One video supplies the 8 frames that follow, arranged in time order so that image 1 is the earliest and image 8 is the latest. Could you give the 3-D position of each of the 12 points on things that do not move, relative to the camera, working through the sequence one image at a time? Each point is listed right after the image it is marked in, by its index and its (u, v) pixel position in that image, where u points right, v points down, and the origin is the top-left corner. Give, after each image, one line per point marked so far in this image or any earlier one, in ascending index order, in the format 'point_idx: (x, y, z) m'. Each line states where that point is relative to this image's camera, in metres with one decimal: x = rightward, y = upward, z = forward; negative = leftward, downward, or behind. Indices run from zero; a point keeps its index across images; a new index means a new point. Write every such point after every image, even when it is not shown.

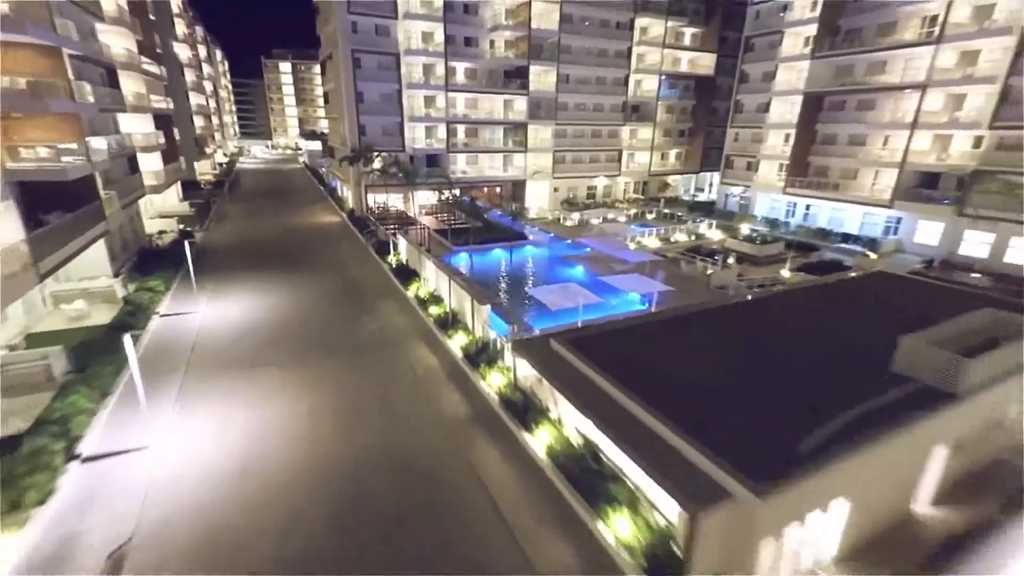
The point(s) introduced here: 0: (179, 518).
0: (-6.9, -4.6, +9.6) m
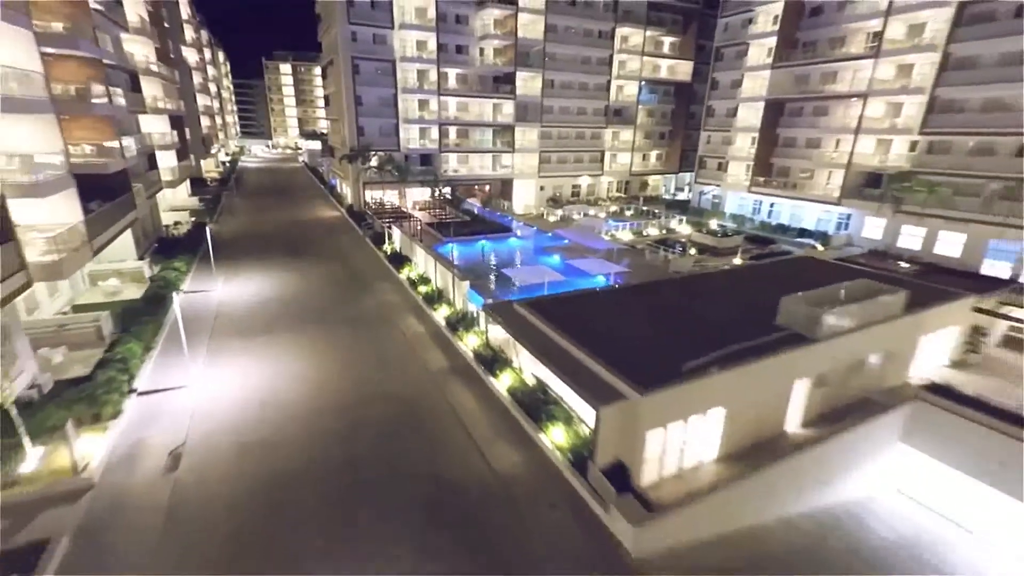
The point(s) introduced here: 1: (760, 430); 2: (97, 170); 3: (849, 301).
0: (-7.9, -3.7, +12.5) m
1: (+6.4, -3.6, +11.9) m
2: (-16.7, +4.7, +18.7) m
3: (+10.0, -0.4, +13.6) m
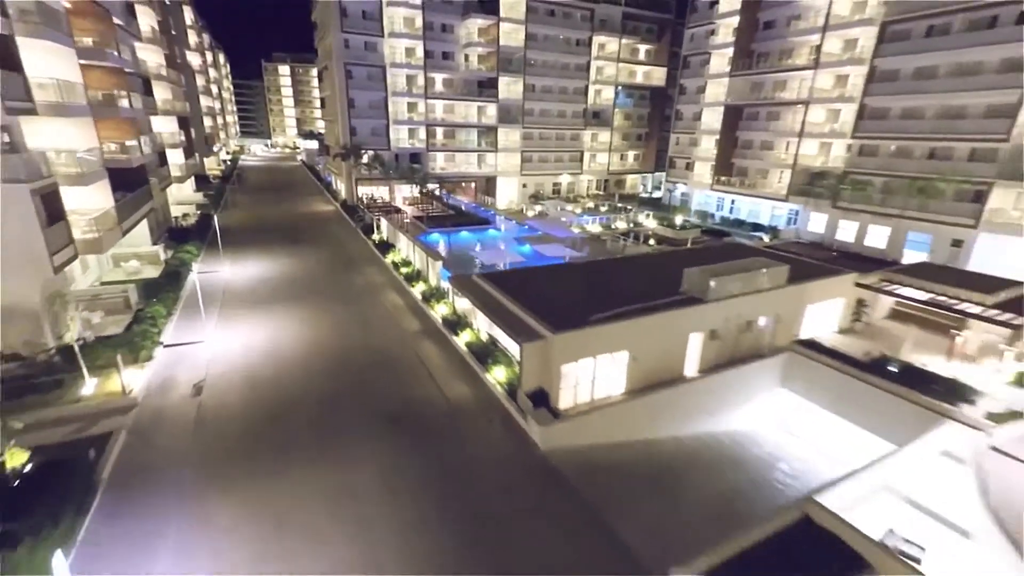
0: (-9.4, -2.7, +15.7) m
1: (+4.9, -2.7, +15.2) m
2: (-18.3, +5.7, +21.8) m
3: (+8.4, +0.5, +16.9) m
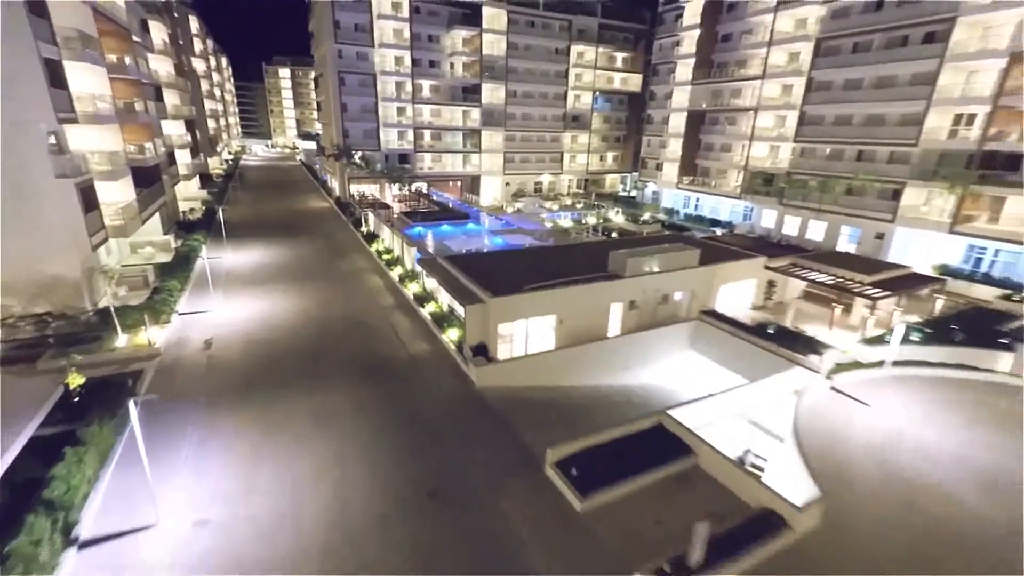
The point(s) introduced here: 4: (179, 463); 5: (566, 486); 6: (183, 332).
0: (-11.4, -1.8, +19.1) m
1: (+2.9, -1.8, +18.6) m
2: (-20.2, +6.7, +25.3) m
3: (+6.5, +1.4, +20.3) m
4: (-8.3, -4.2, +11.6) m
5: (+1.3, -4.7, +11.3) m
6: (-13.3, -1.8, +18.8) m
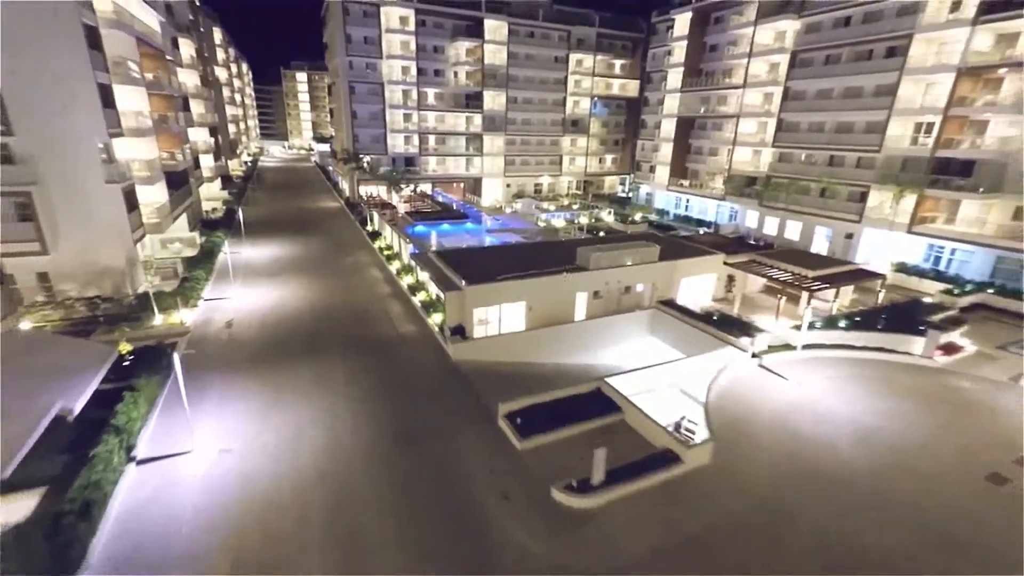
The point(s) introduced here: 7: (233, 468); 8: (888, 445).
0: (-12.4, -1.2, +22.2) m
1: (+1.9, -1.4, +21.3) m
2: (-20.9, +7.3, +28.6) m
3: (+5.5, +1.8, +22.9) m
4: (-9.5, -3.8, +14.6) m
5: (0.0, -4.2, +14.0) m
6: (-14.3, -1.2, +22.0) m
7: (-7.3, -4.7, +12.3) m
8: (+11.6, -4.9, +14.5) m
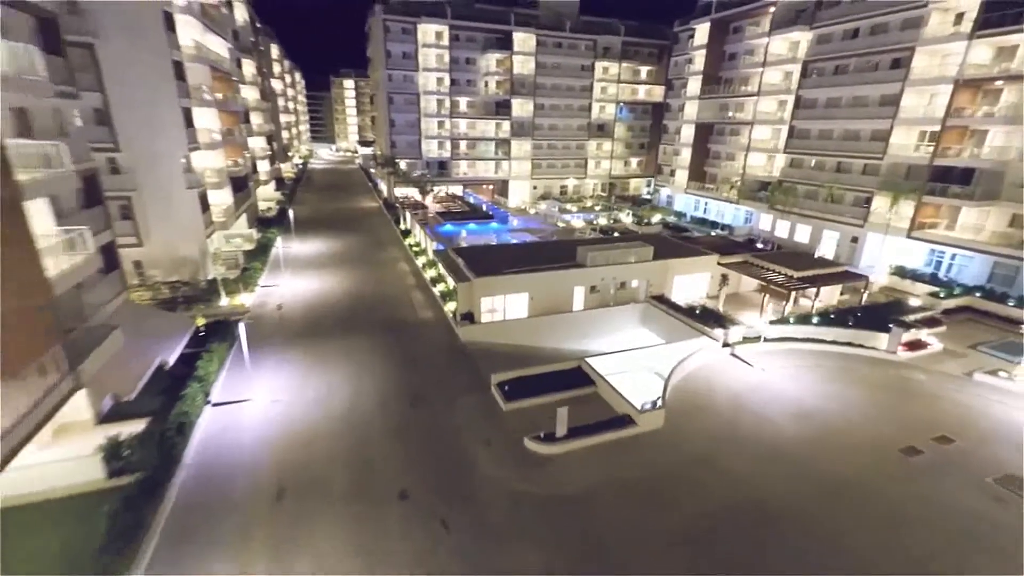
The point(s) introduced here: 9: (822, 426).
0: (-12.0, -0.6, +26.3) m
1: (+2.1, -1.1, +24.2) m
2: (-19.8, +8.1, +33.4) m
3: (+5.9, +2.0, +25.5) m
4: (-9.9, -3.2, +18.5) m
5: (-0.4, -3.9, +17.2) m
6: (-14.0, -0.6, +26.2) m
7: (-7.9, -4.3, +16.0) m
8: (+11.2, -4.8, +16.7) m
9: (+11.0, -4.9, +16.5) m
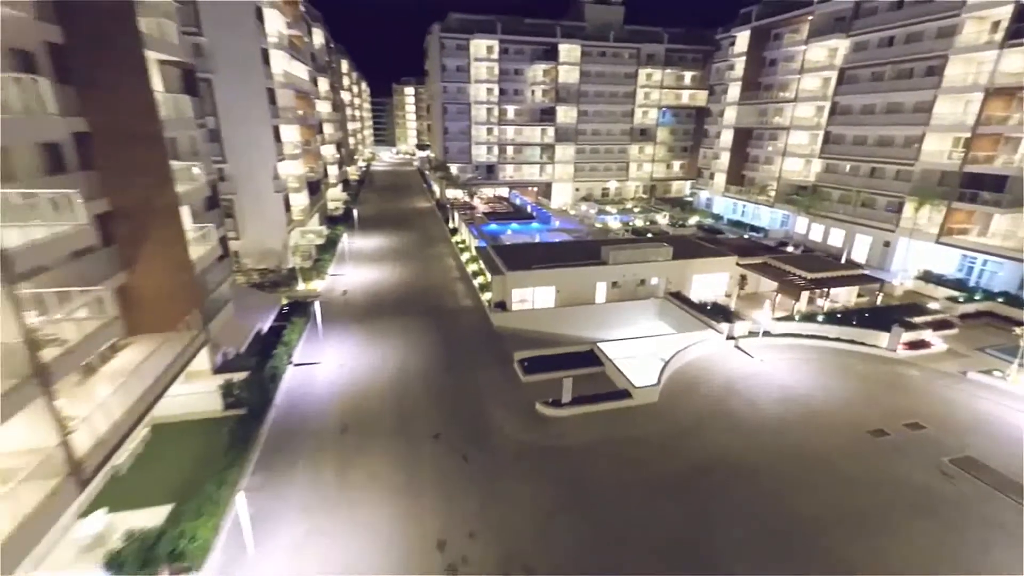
0: (-10.1, +0.1, +30.9) m
1: (+3.8, -0.8, +27.3) m
2: (-16.8, +9.0, +38.7) m
3: (+7.8, +2.2, +28.1) m
4: (-8.8, -2.6, +22.9) m
5: (+0.4, -3.5, +20.5) m
6: (-12.0, +0.2, +31.0) m
7: (-7.1, -3.7, +20.2) m
8: (+11.8, -4.8, +18.8) m
9: (+11.6, -4.8, +18.6) m
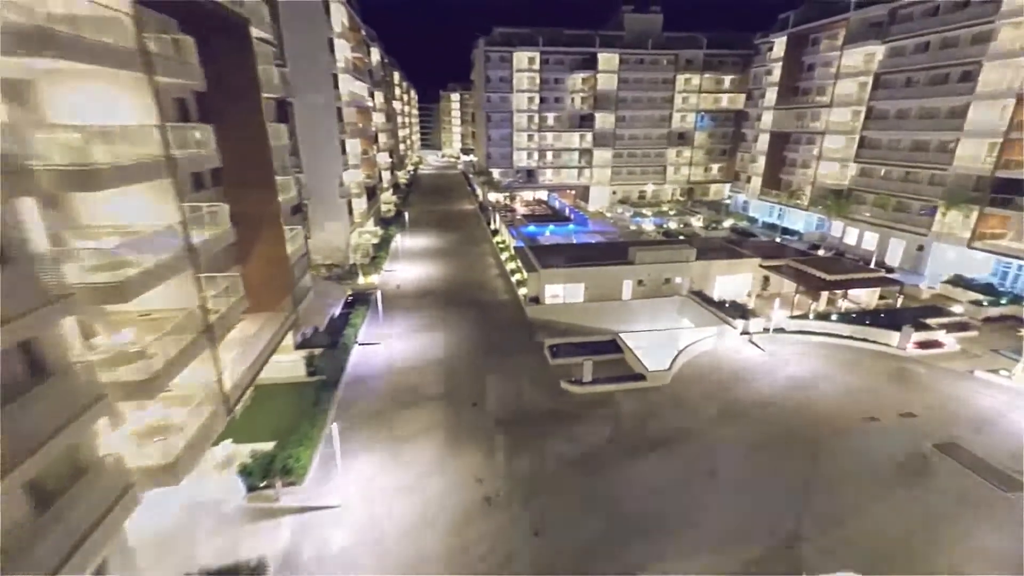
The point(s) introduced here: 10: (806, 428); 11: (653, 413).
0: (-7.5, +0.5, +34.6) m
1: (+5.9, -0.6, +29.8) m
2: (-13.4, +9.6, +43.0) m
3: (+10.0, +2.3, +30.3) m
4: (-7.0, -2.2, +26.6) m
5: (+1.9, -3.3, +23.4) m
6: (-9.4, +0.6, +34.9) m
7: (-5.6, -3.3, +23.8) m
8: (+13.1, -4.8, +20.6) m
9: (+12.9, -4.8, +20.5) m
10: (+11.7, -5.6, +18.6) m
11: (+5.8, -5.3, +19.3) m
